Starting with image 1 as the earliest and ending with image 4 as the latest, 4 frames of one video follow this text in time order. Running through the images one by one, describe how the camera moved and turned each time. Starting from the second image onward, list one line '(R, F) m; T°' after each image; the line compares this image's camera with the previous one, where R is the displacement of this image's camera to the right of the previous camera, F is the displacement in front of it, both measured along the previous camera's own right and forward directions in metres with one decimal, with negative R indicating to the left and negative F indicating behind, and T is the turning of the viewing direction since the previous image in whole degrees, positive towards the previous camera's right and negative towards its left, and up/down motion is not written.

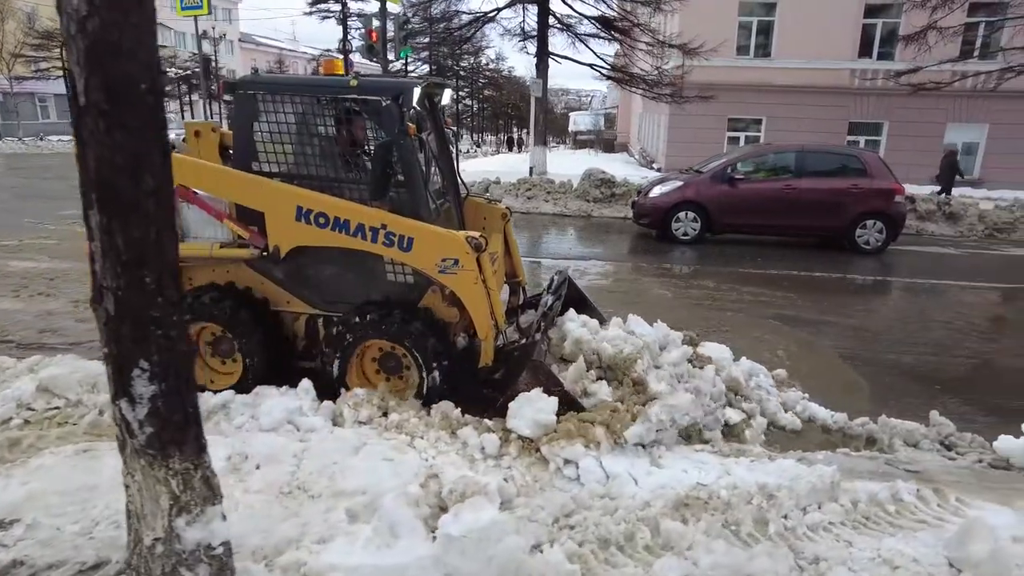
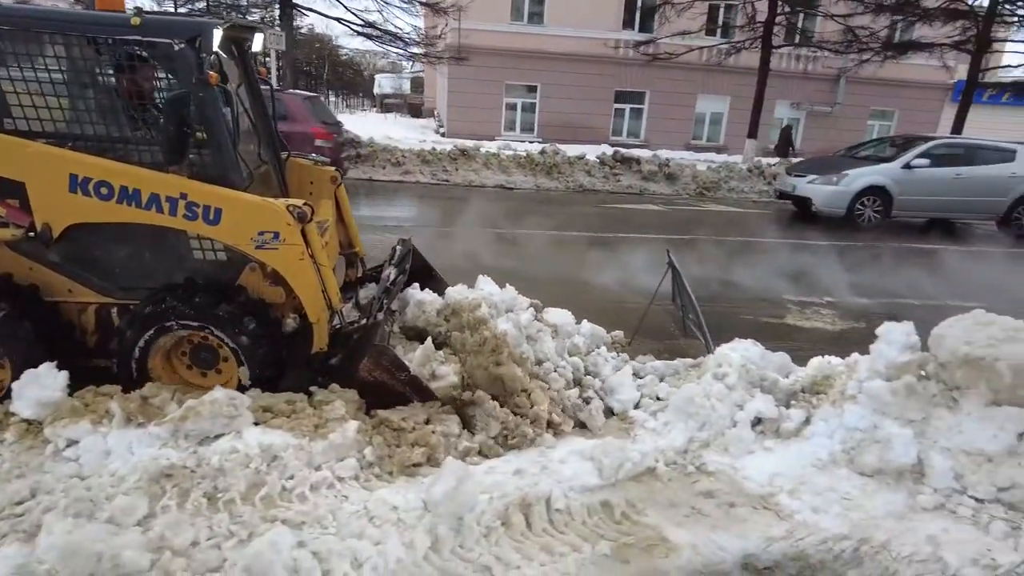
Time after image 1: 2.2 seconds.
(+1.7, 0.0) m; +14°
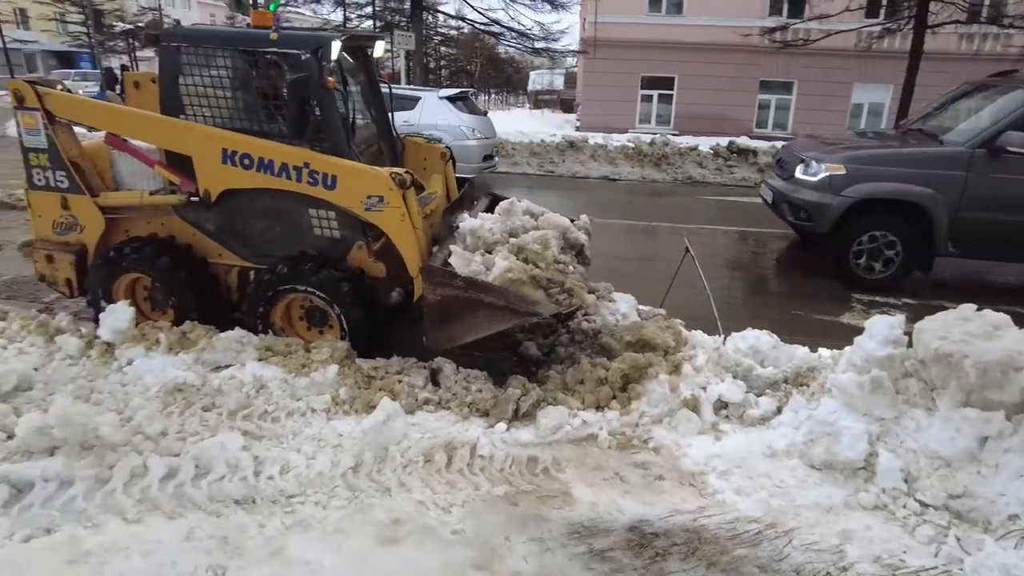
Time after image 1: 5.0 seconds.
(+1.2, -0.2) m; -14°
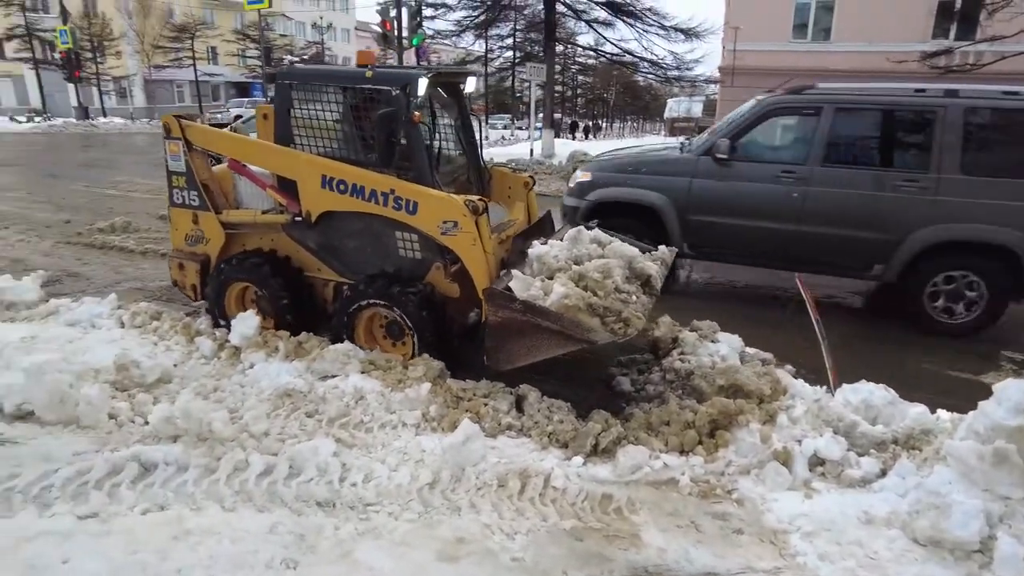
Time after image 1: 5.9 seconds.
(+0.2, 0.0) m; -11°
